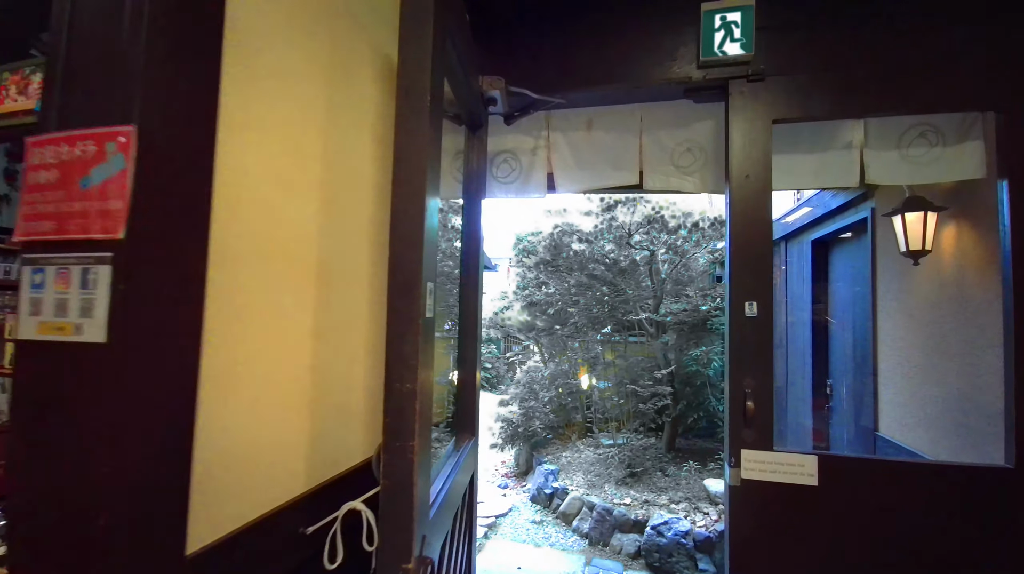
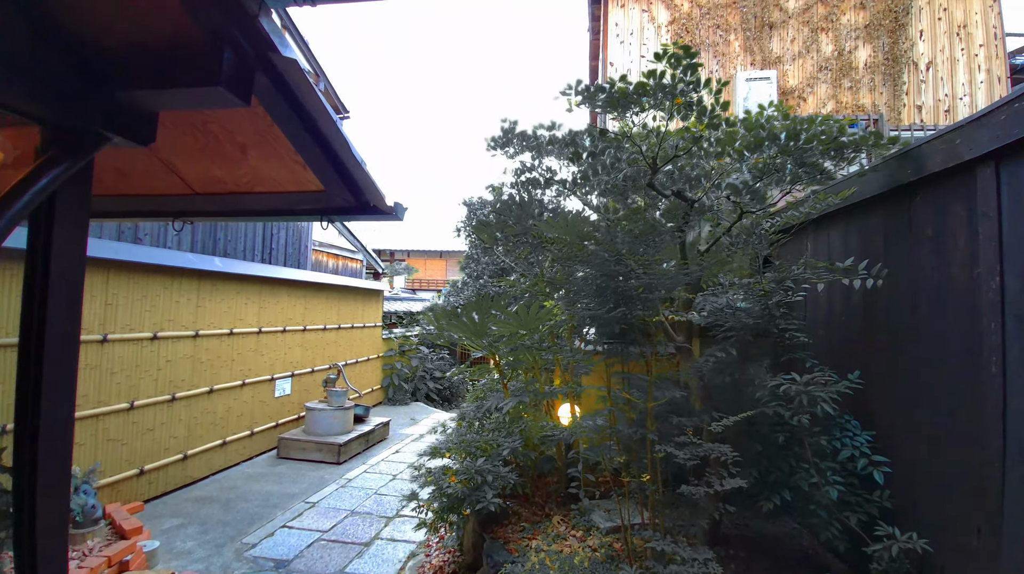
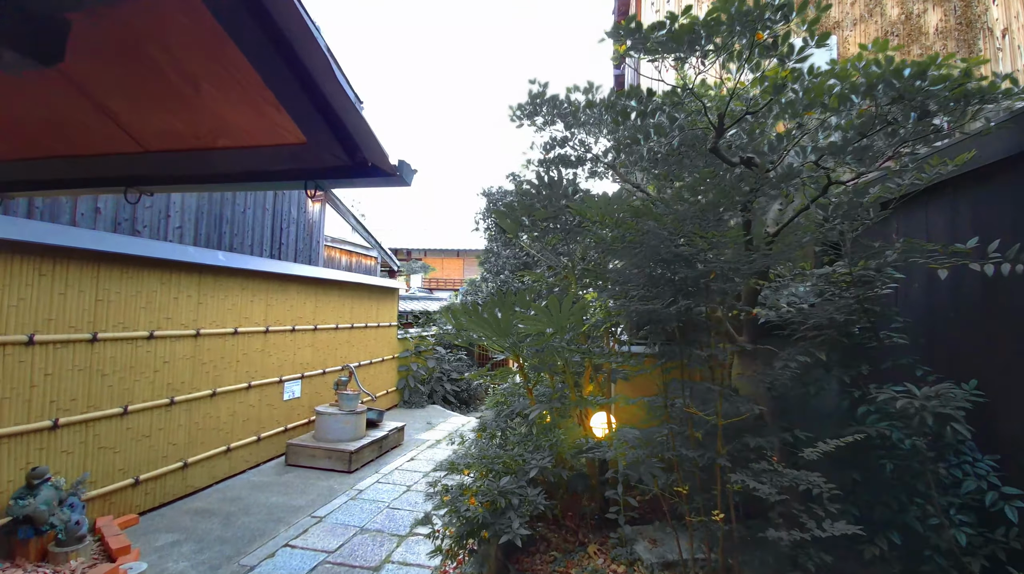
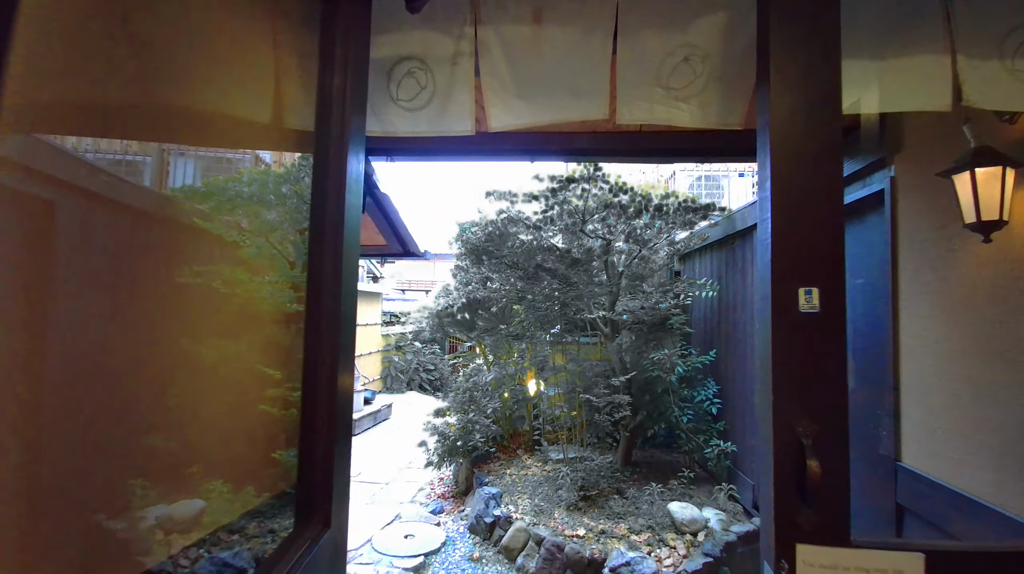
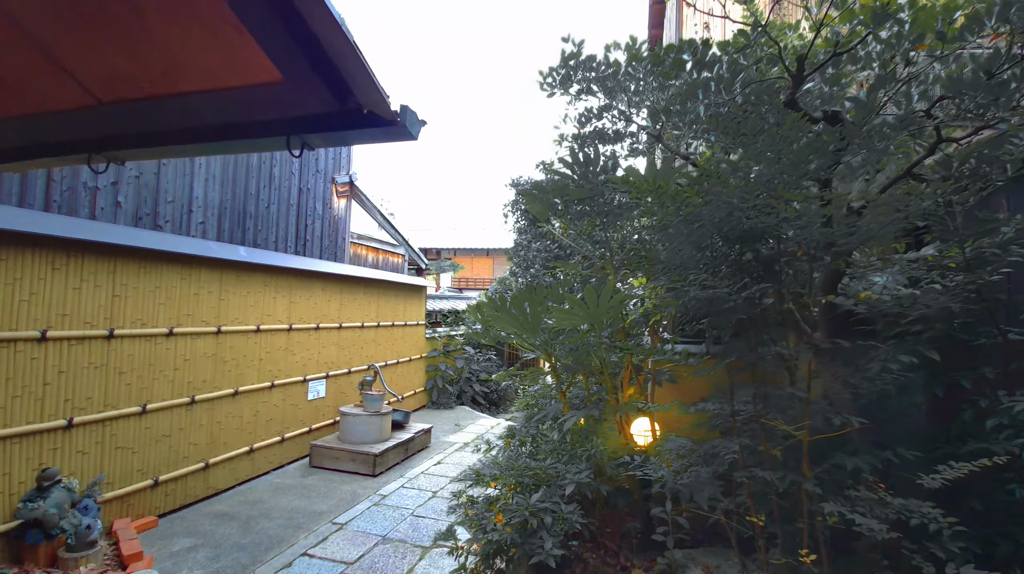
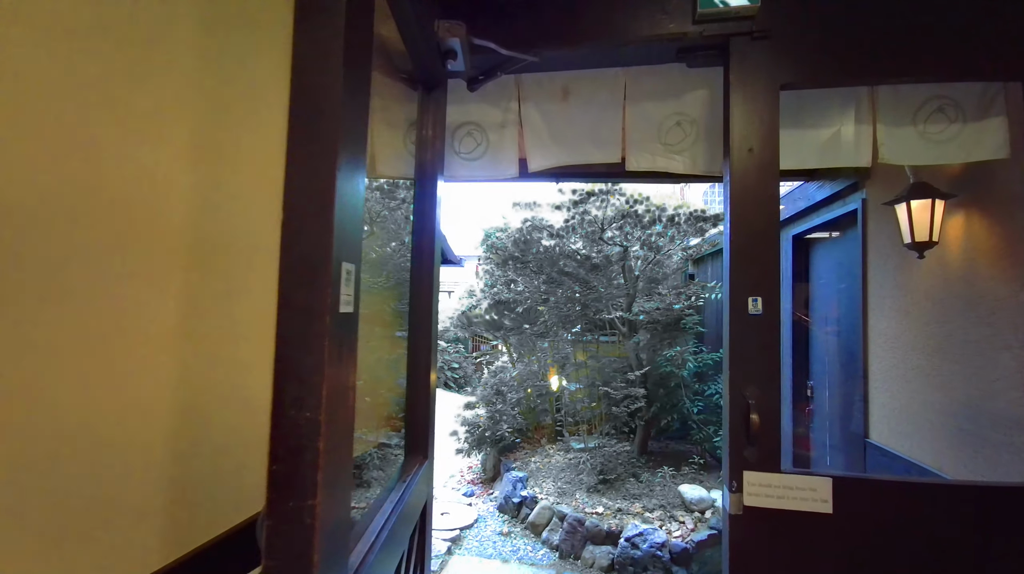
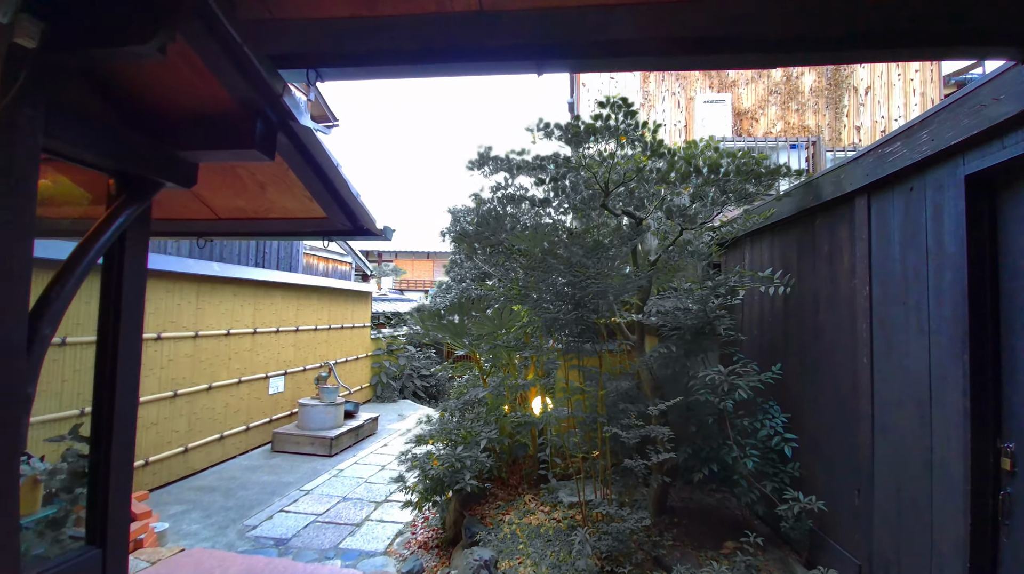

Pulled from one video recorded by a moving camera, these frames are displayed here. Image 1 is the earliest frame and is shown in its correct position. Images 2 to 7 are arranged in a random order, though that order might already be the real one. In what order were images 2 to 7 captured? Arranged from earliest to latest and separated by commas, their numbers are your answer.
6, 4, 7, 2, 3, 5
